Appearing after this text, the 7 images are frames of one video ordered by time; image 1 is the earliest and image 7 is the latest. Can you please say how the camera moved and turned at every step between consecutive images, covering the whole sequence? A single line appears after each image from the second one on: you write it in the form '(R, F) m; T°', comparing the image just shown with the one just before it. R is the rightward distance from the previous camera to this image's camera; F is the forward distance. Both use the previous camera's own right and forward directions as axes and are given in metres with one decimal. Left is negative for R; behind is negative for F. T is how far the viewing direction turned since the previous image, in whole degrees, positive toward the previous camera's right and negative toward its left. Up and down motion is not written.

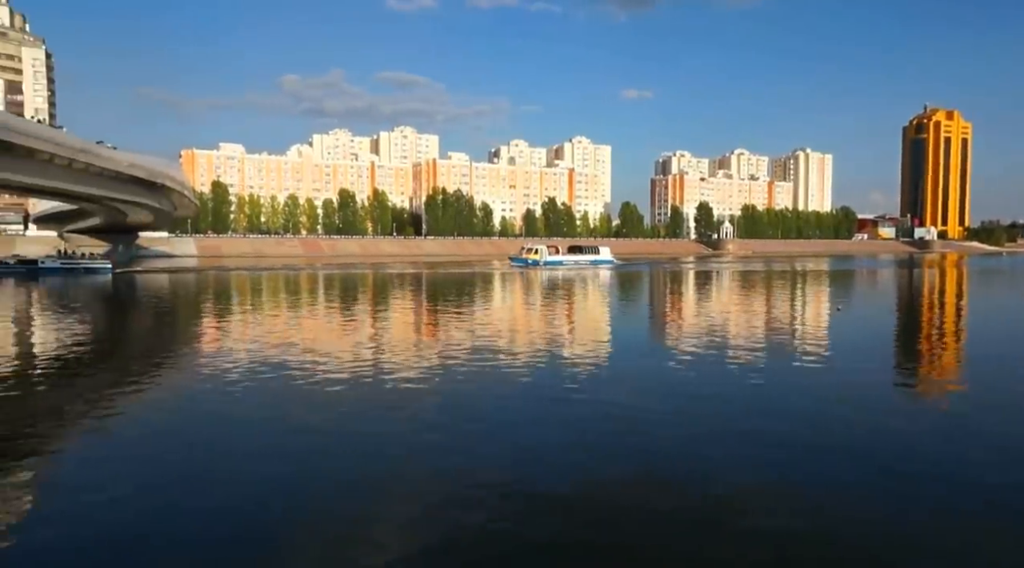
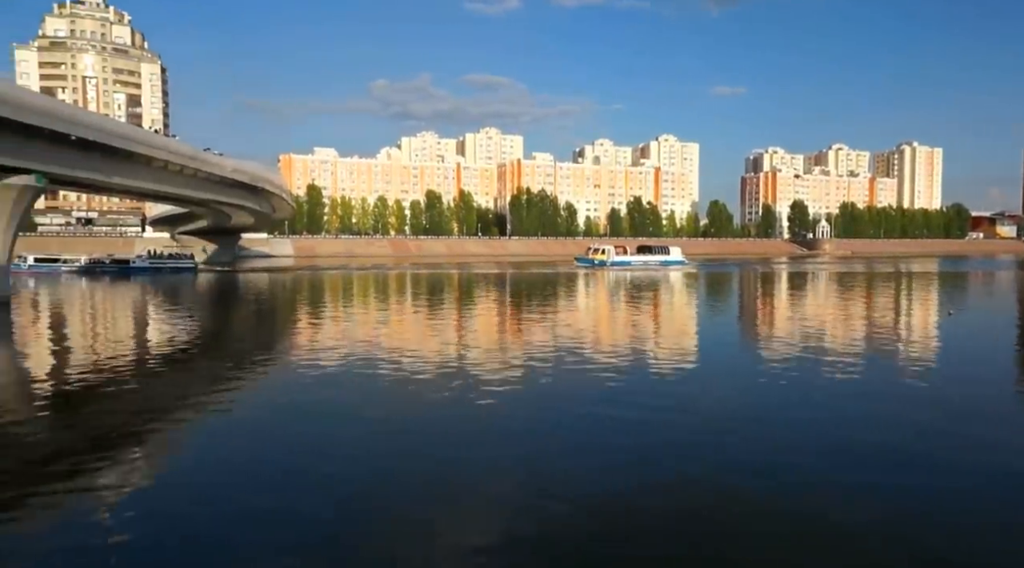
(0.0, +1.4) m; -6°
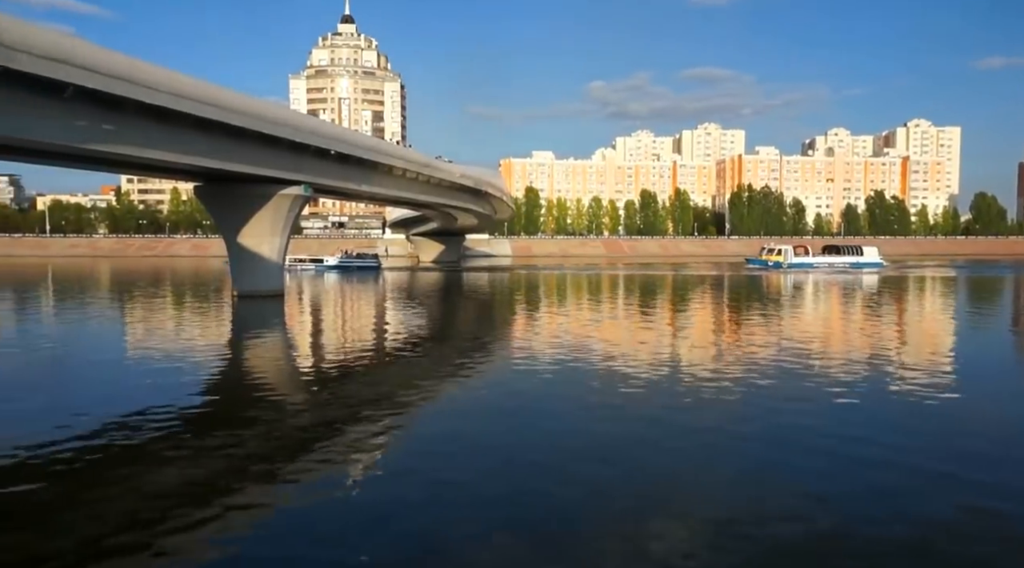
(+0.3, -1.8) m; -15°
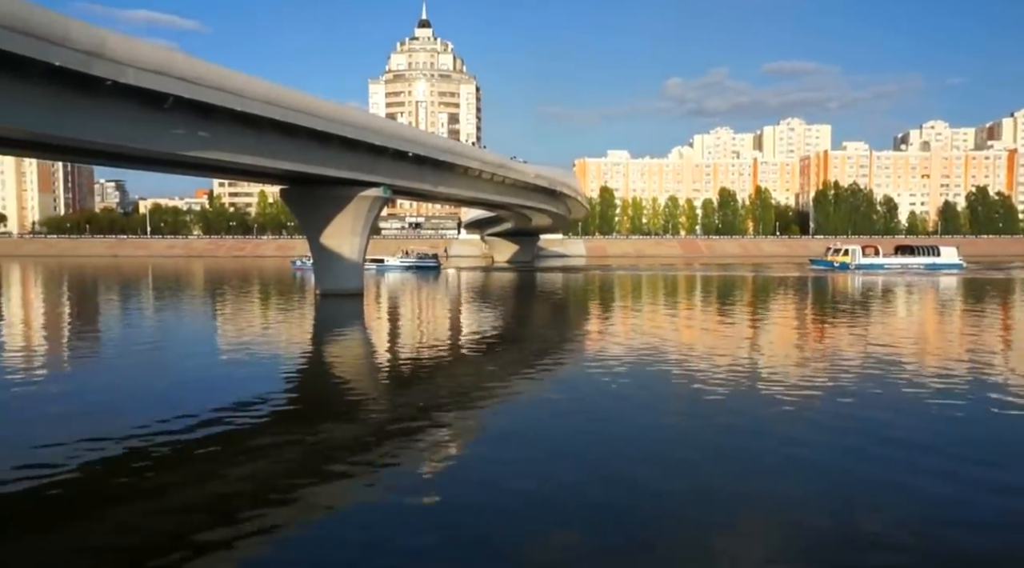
(+0.1, -0.4) m; -5°
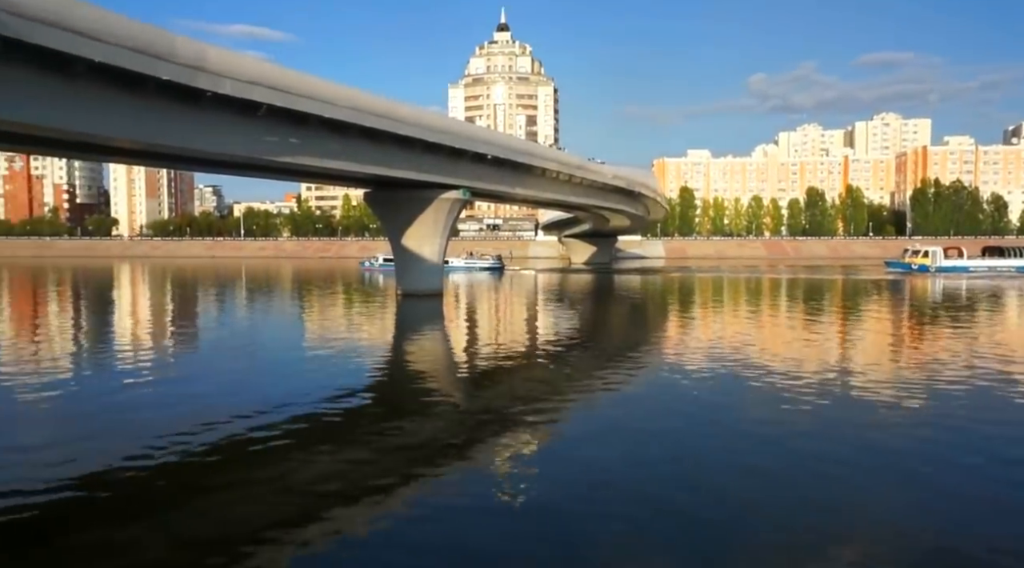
(0.0, -0.3) m; -5°
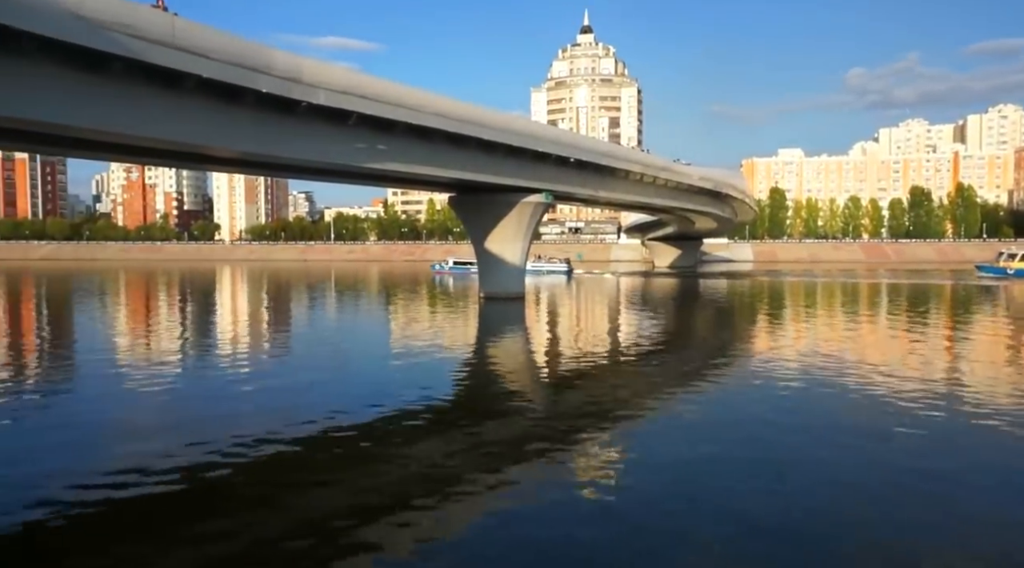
(+0.1, -0.1) m; -6°
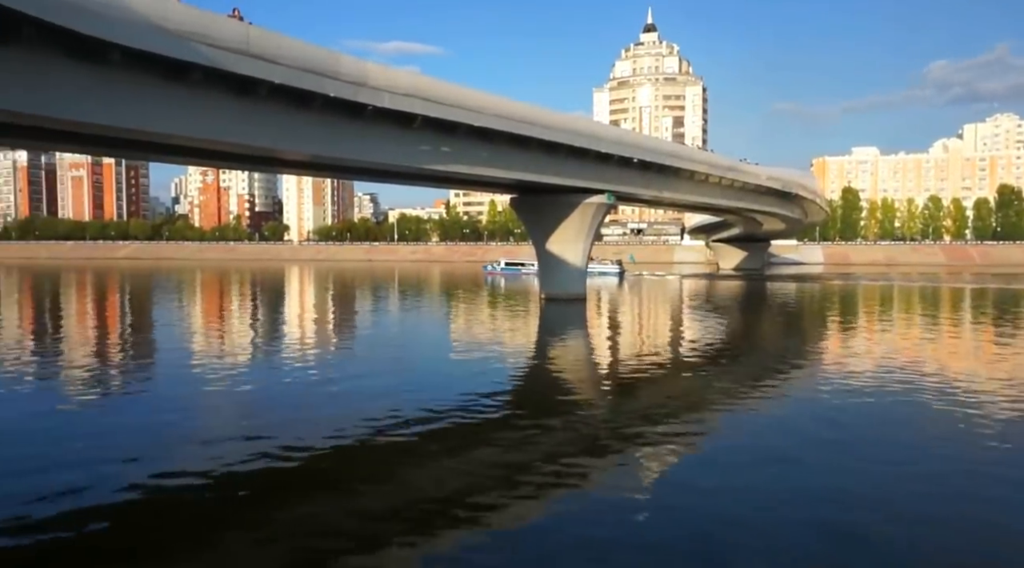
(+0.1, +0.2) m; -4°
